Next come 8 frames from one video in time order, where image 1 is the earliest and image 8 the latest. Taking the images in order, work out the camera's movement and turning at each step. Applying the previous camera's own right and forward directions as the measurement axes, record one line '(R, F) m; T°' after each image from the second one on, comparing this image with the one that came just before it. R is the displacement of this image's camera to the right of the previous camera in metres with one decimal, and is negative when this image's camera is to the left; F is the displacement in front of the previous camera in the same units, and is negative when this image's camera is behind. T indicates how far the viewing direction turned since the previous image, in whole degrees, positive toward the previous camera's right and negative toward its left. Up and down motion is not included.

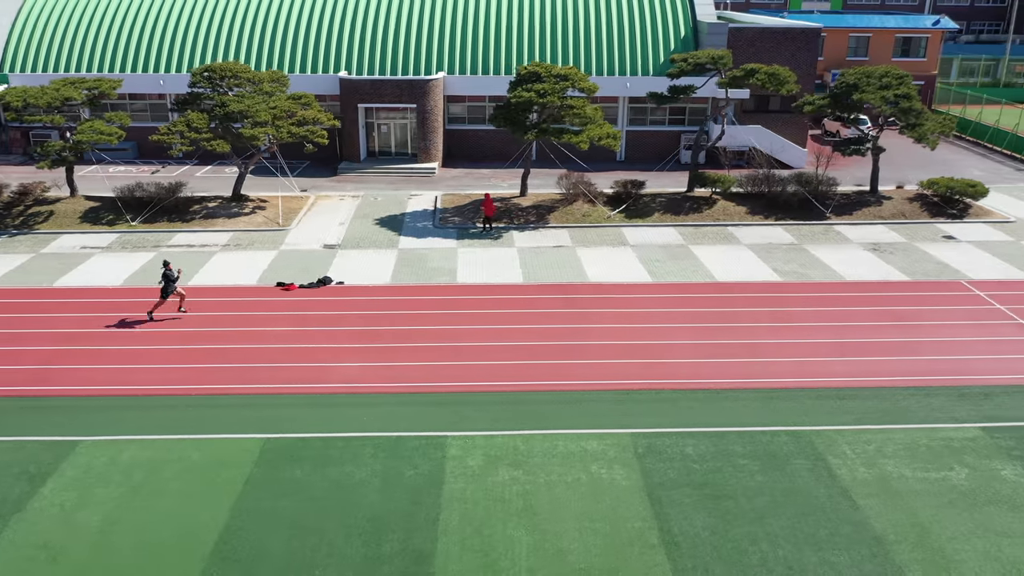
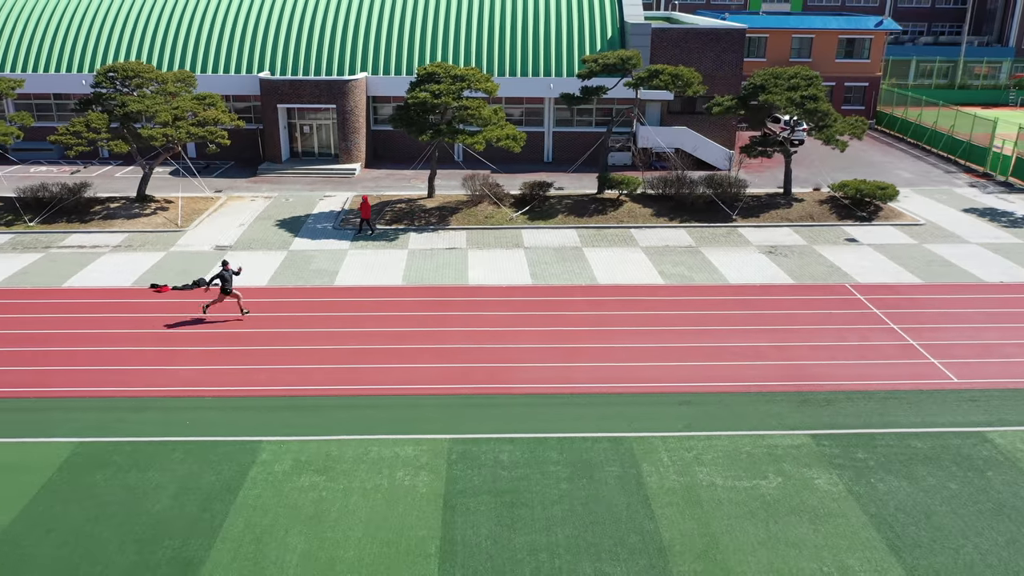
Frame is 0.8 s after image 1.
(+2.8, +0.3) m; -1°
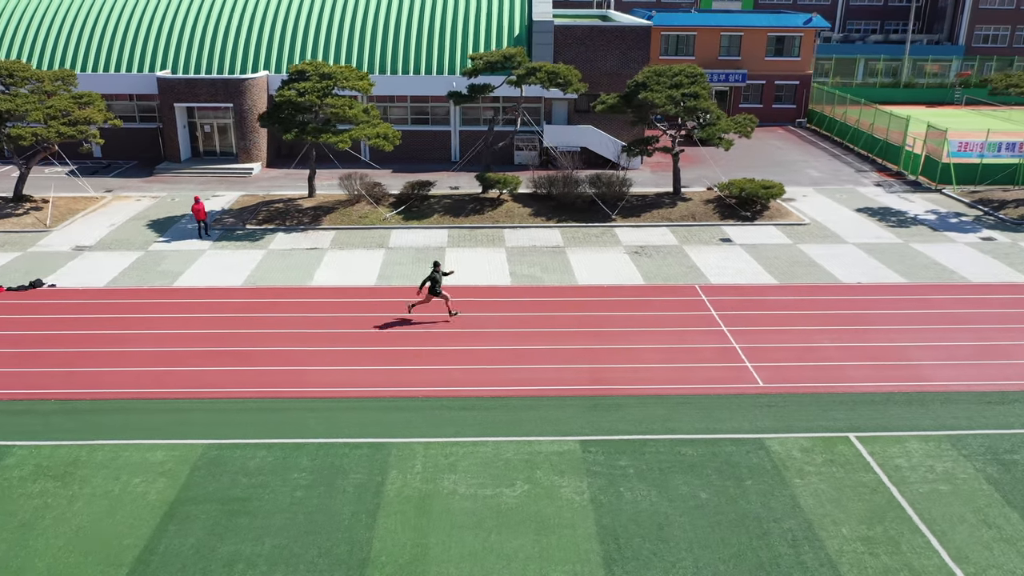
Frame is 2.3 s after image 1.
(+3.7, +0.5) m; -1°
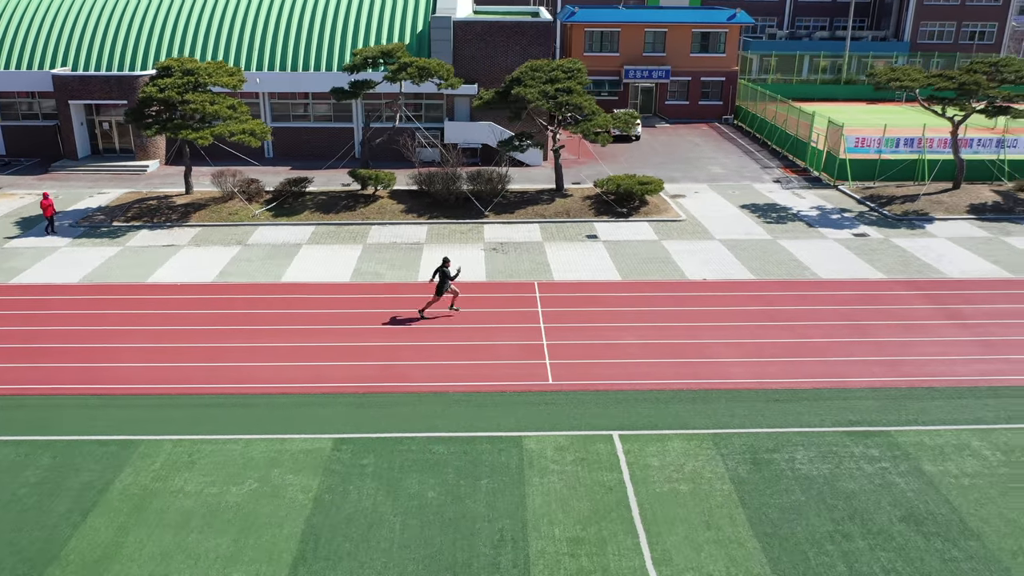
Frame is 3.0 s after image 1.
(+3.7, +0.3) m; -1°
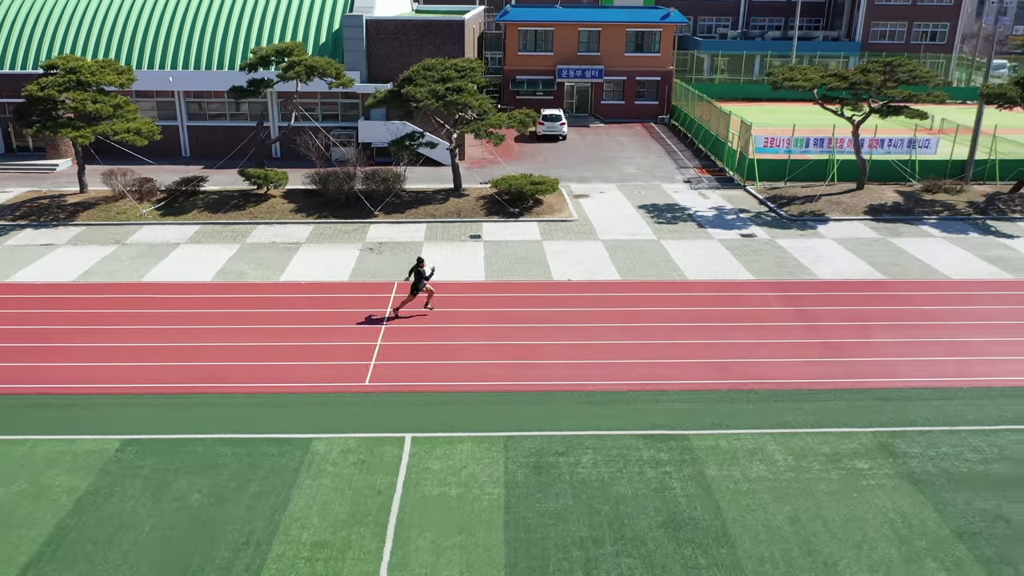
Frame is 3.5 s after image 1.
(+3.1, +0.2) m; -1°
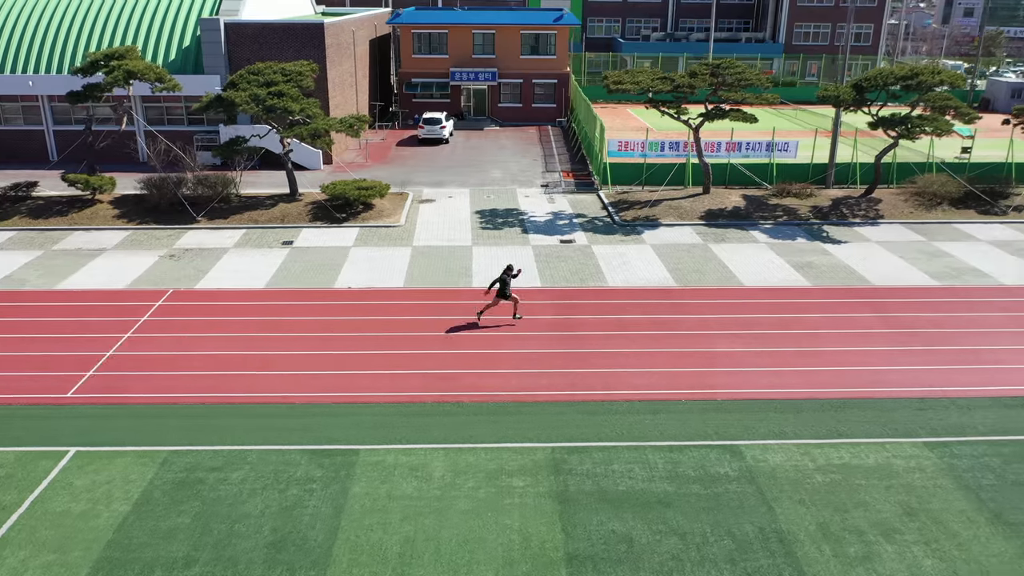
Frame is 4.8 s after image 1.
(+4.8, +0.5) m; -1°
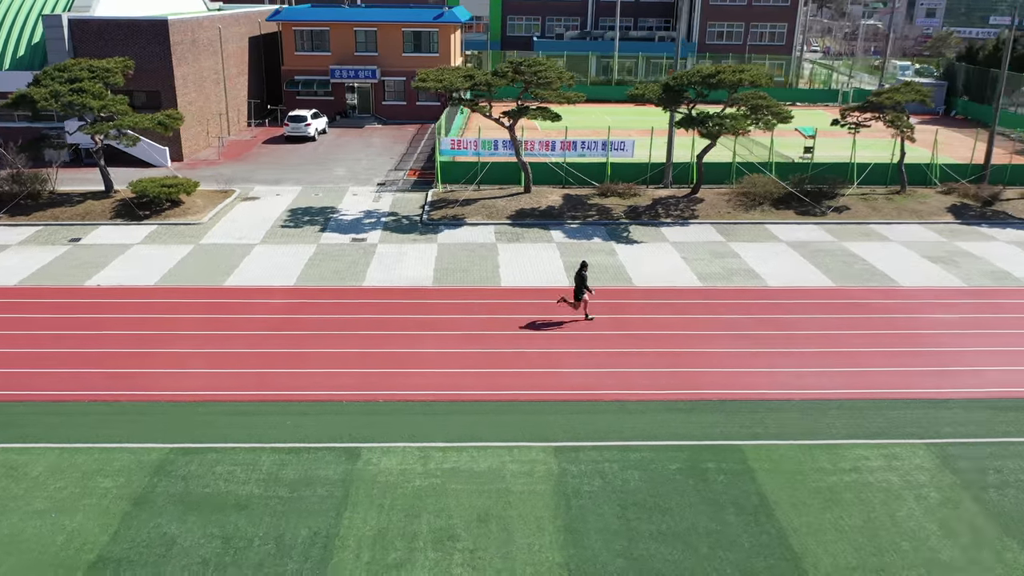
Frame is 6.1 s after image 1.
(+5.5, +0.3) m; -1°
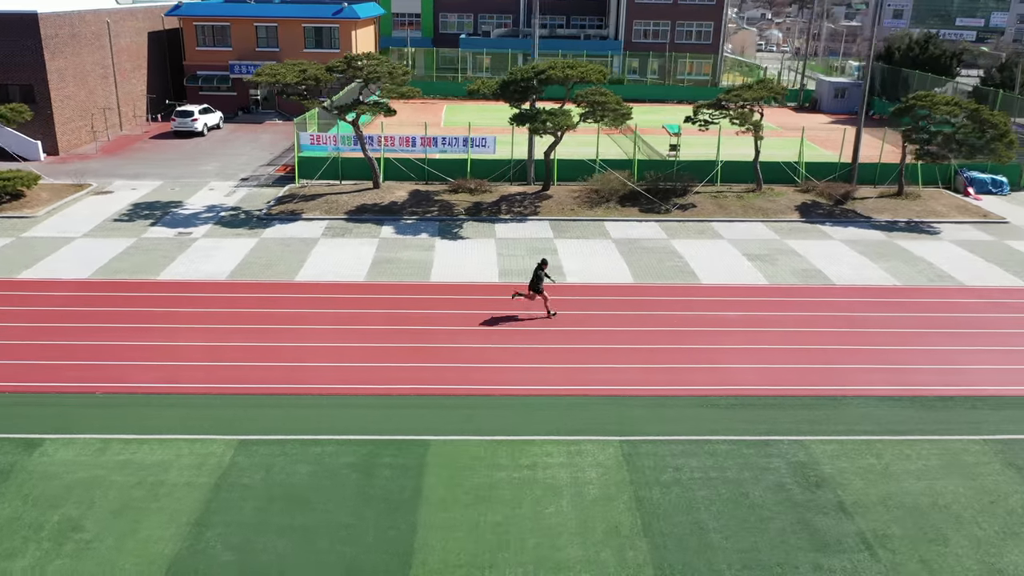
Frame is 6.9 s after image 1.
(+4.5, +0.1) m; -1°
